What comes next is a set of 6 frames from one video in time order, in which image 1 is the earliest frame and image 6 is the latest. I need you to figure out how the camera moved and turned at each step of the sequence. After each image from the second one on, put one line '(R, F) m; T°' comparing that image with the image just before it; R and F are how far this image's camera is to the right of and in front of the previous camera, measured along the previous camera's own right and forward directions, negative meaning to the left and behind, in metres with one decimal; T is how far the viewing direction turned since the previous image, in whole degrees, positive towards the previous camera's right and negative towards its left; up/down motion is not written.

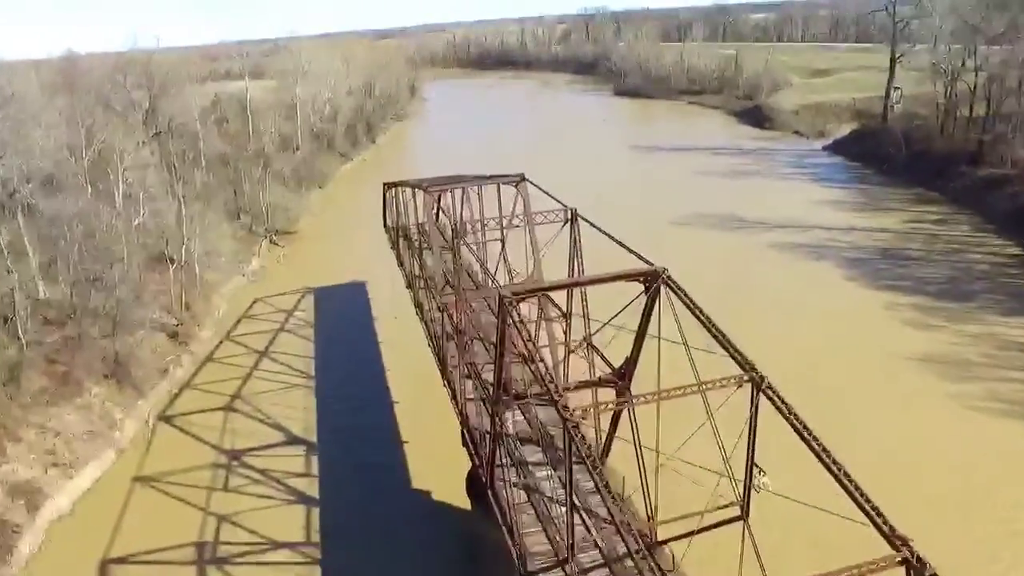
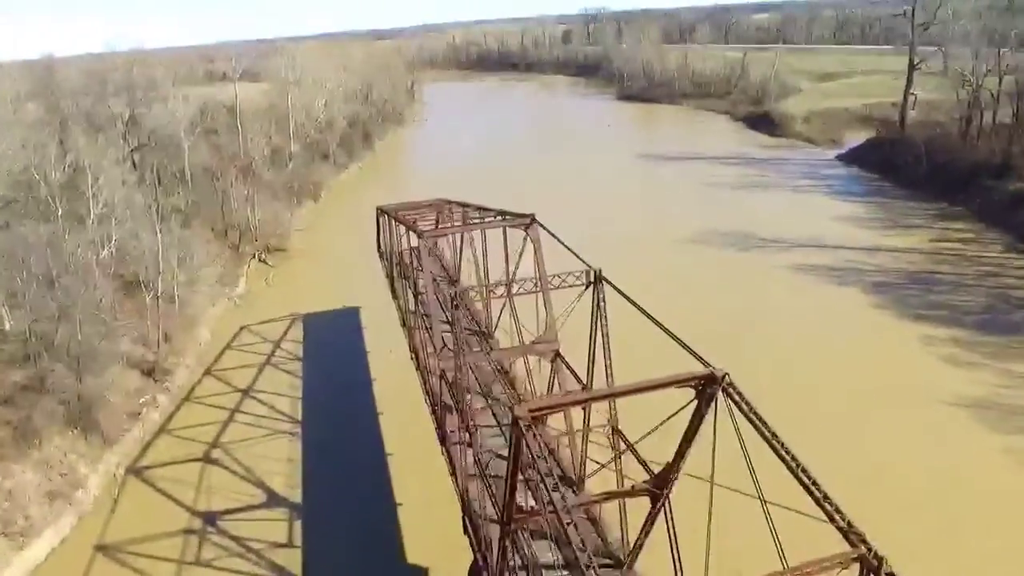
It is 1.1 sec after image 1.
(-0.1, +1.3) m; 0°
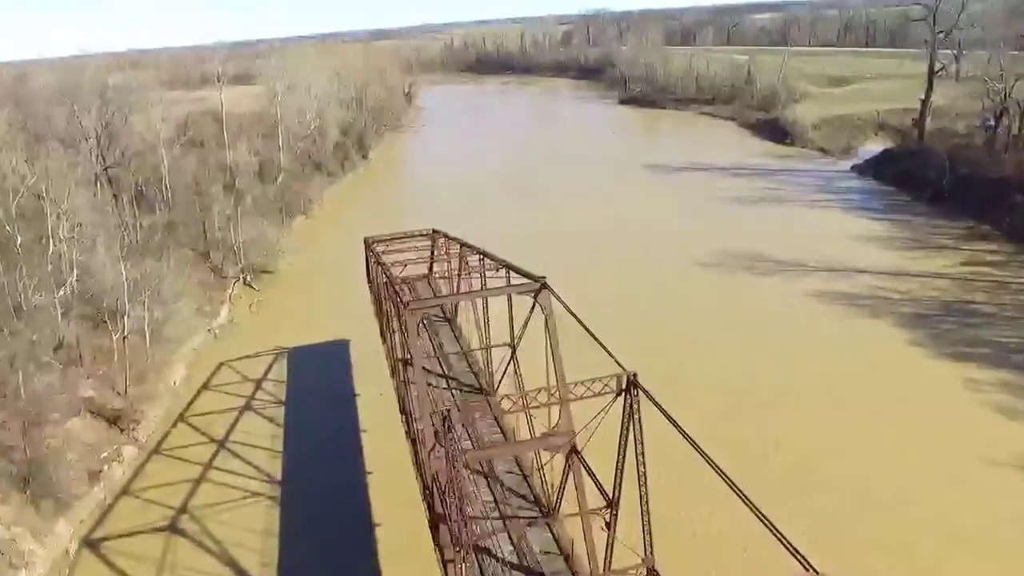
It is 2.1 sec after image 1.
(-0.1, +1.5) m; 0°
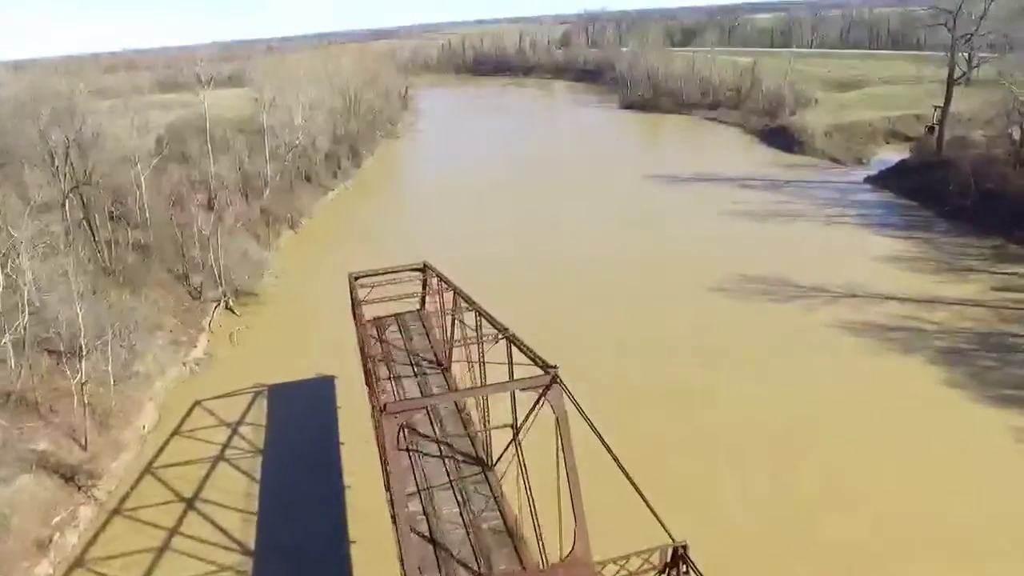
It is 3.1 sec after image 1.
(0.0, +1.4) m; 0°
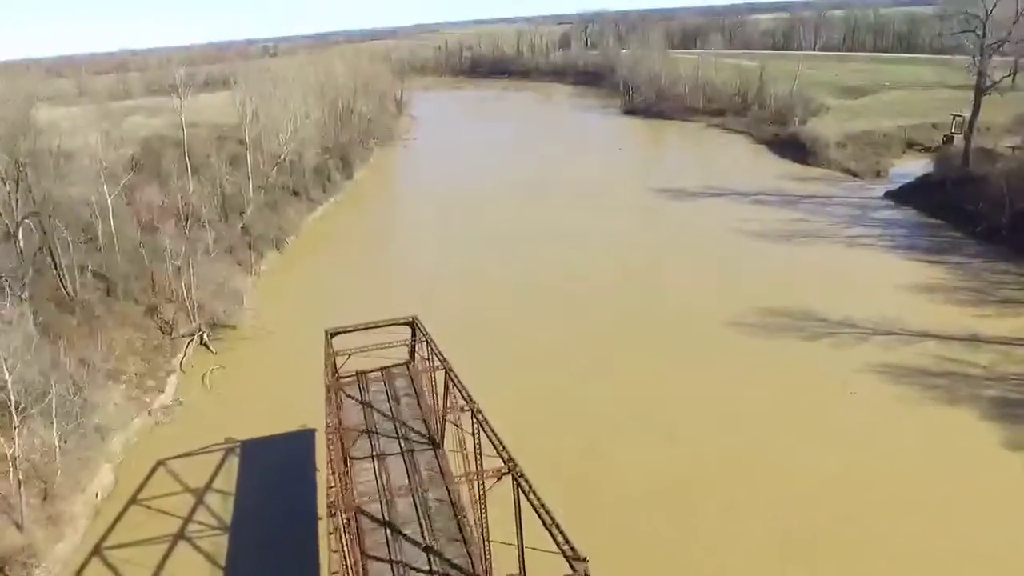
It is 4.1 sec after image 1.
(-0.1, +1.7) m; 0°
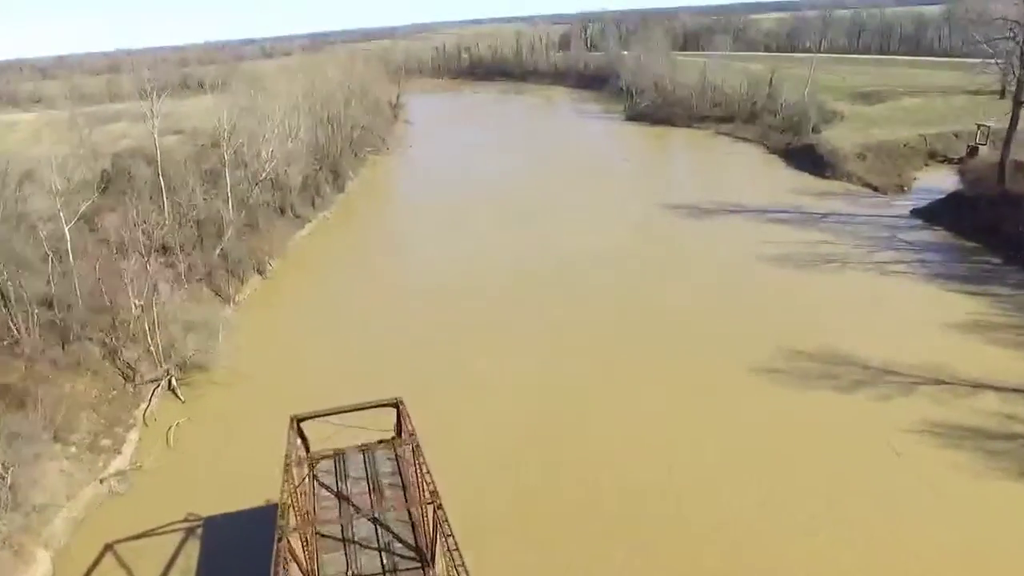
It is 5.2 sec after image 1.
(-0.1, +1.9) m; 0°
